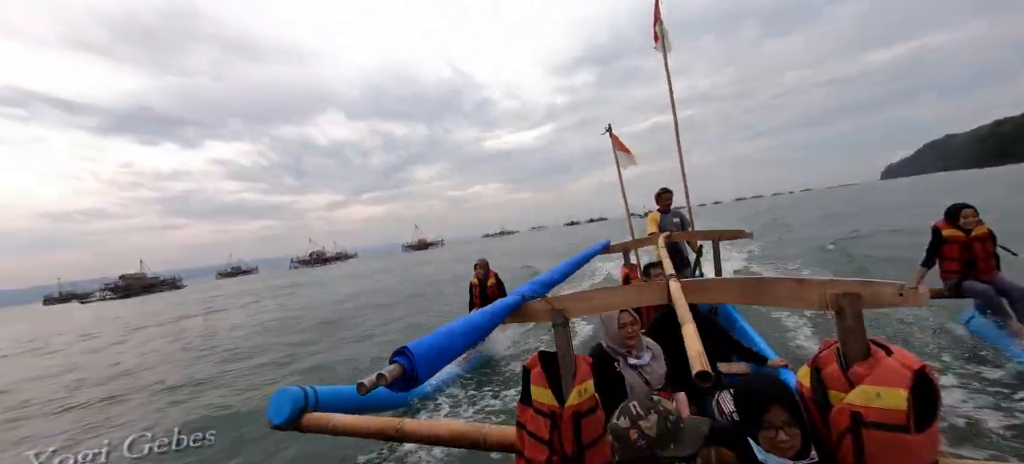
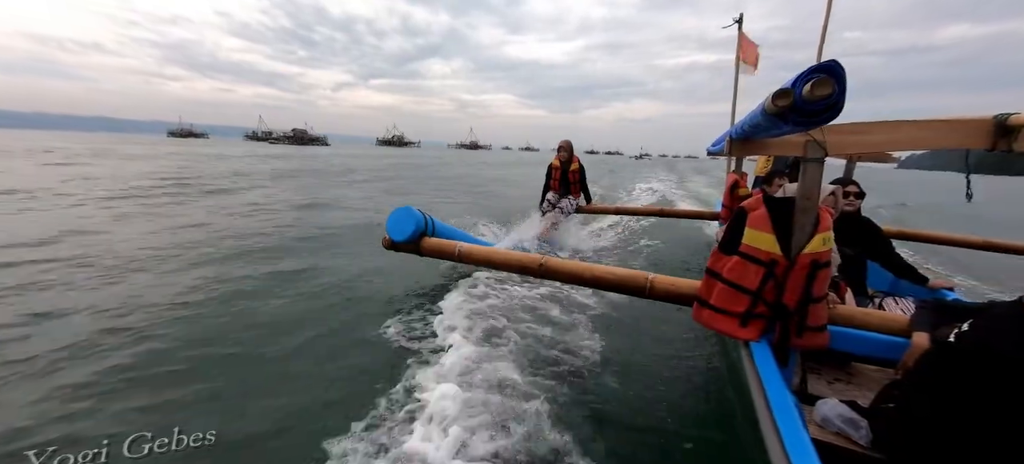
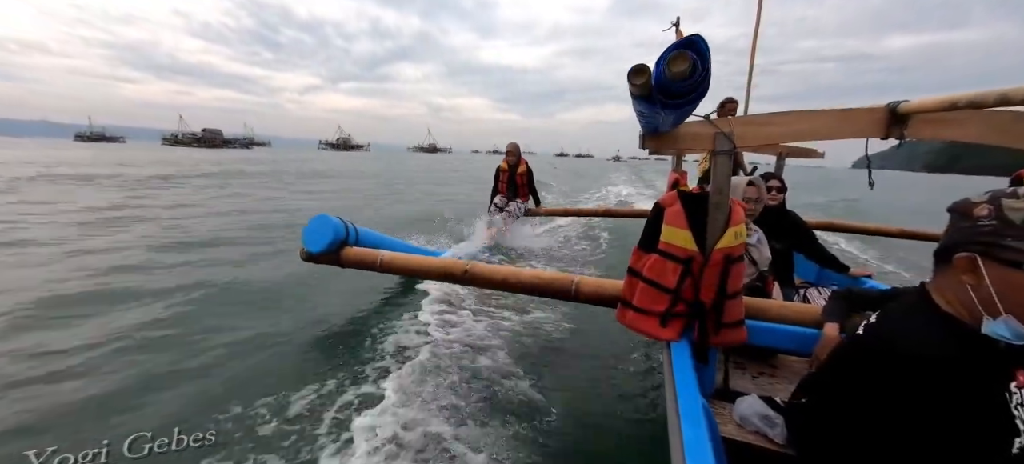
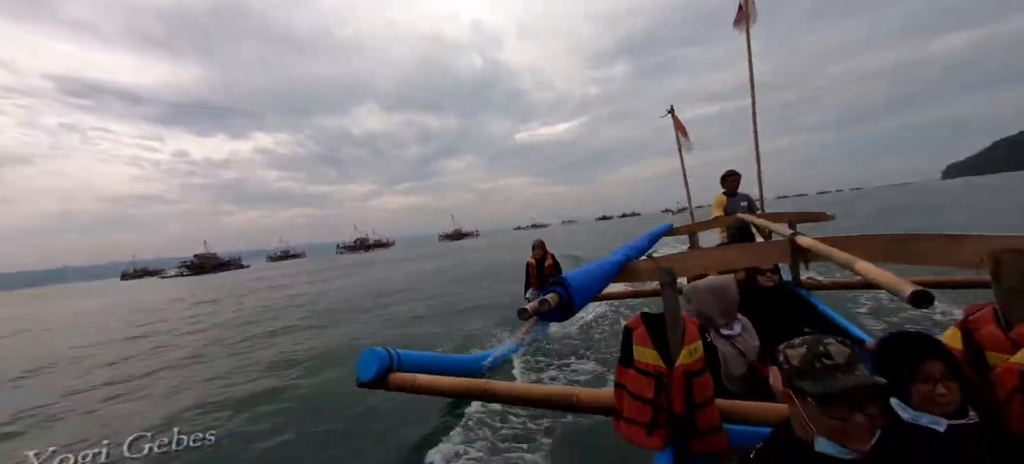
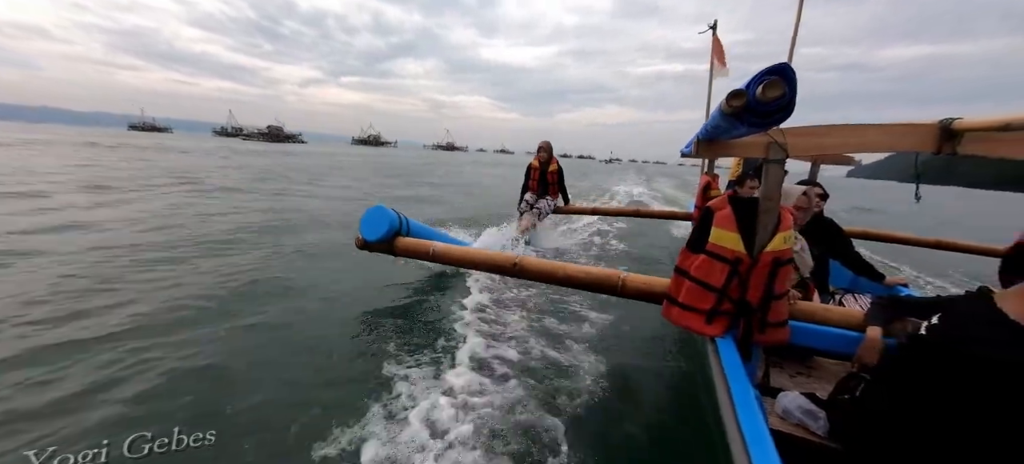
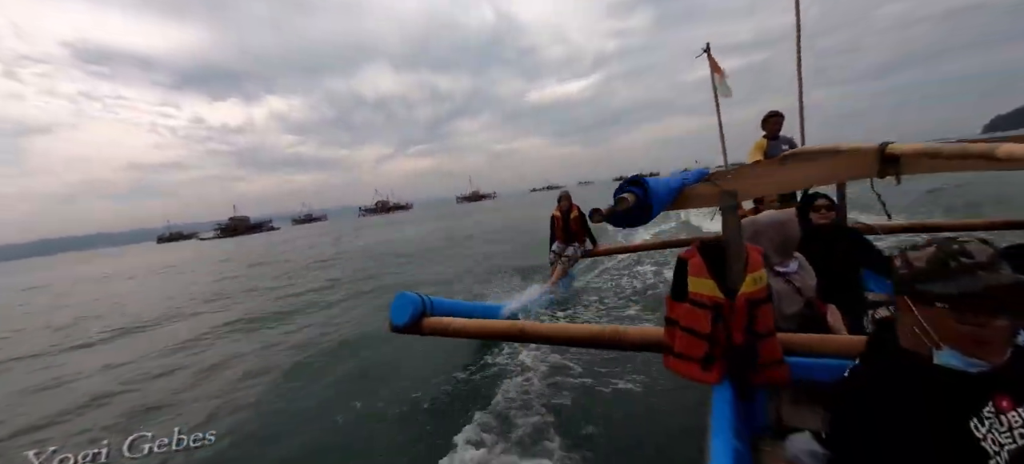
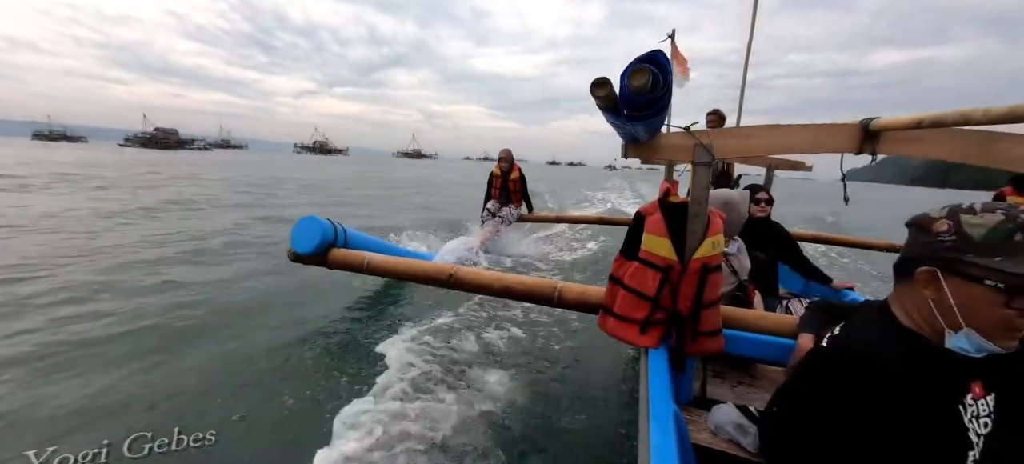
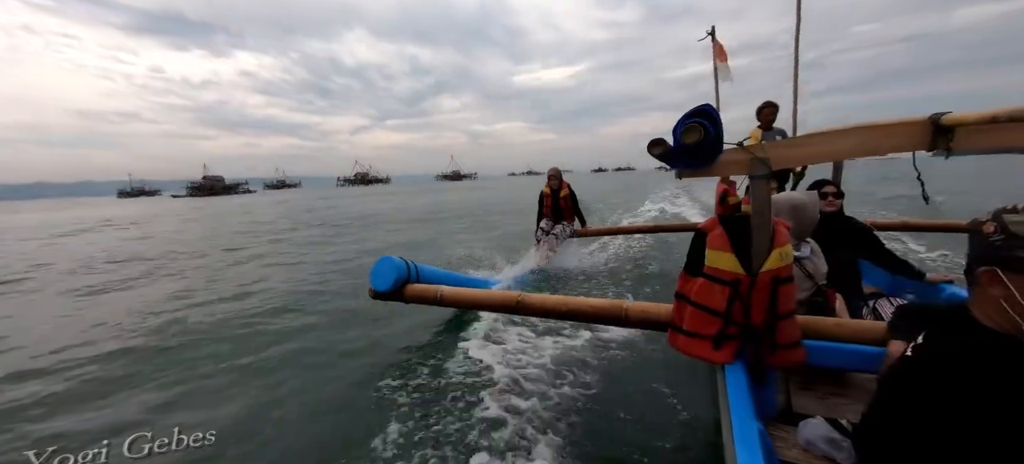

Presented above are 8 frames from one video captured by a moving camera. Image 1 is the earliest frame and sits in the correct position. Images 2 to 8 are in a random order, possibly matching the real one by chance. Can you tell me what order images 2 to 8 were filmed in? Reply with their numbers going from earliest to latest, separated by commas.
4, 6, 8, 7, 3, 2, 5
